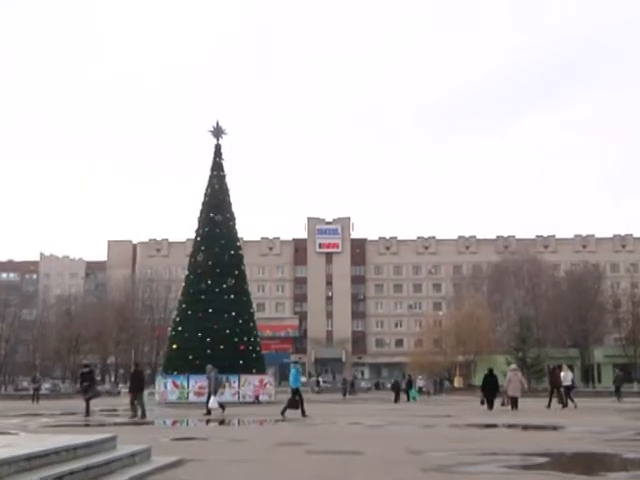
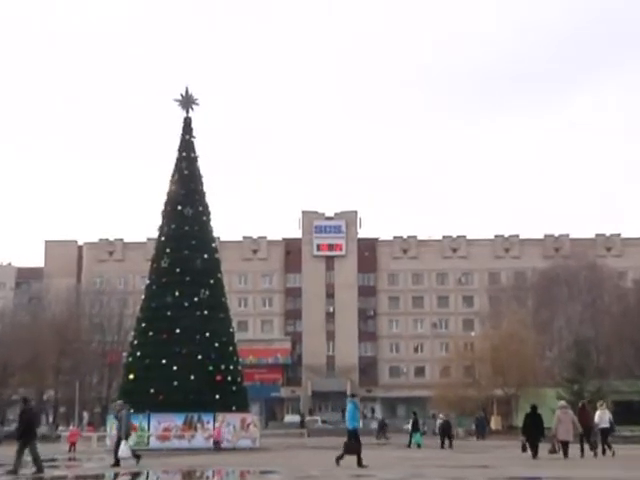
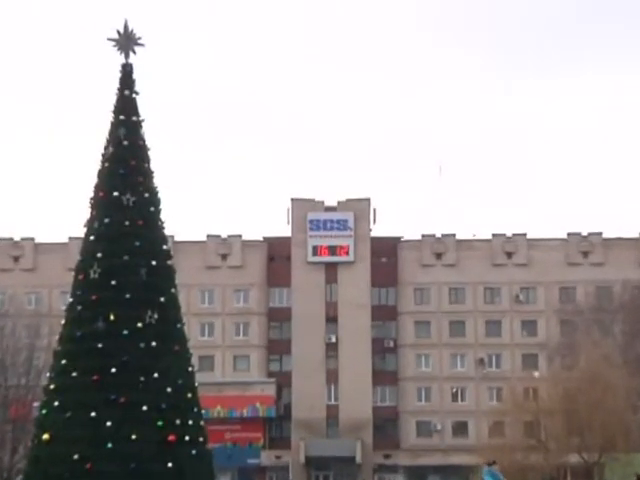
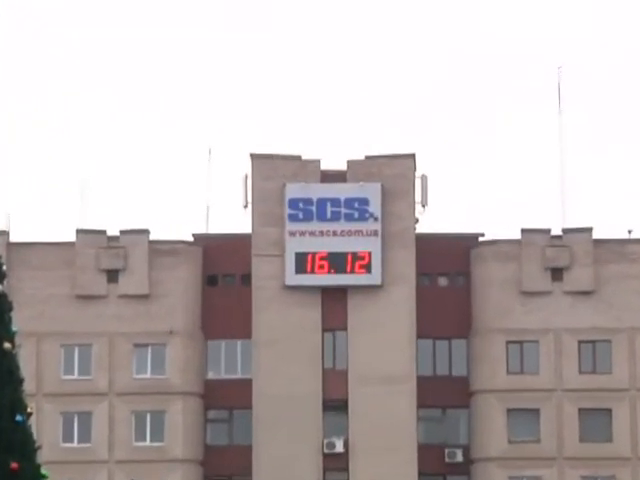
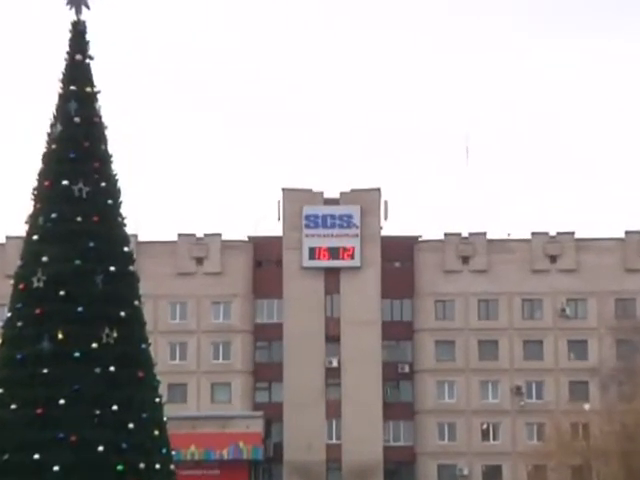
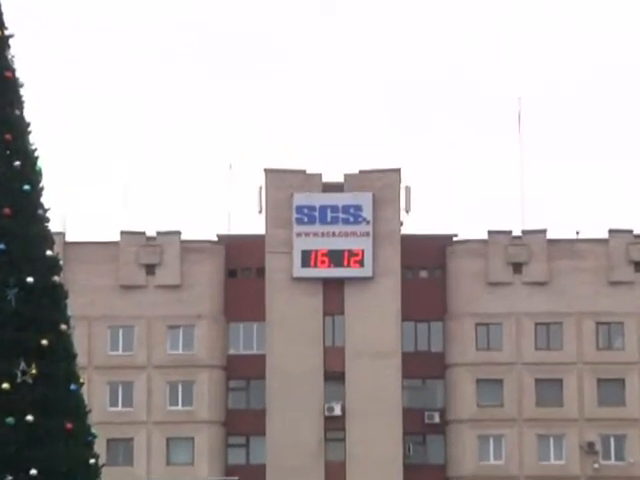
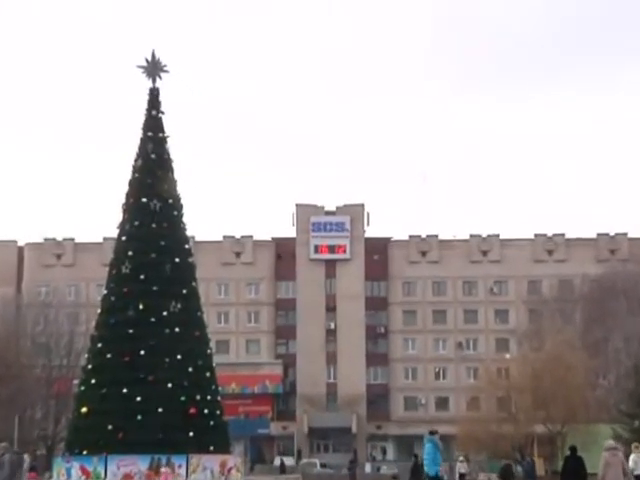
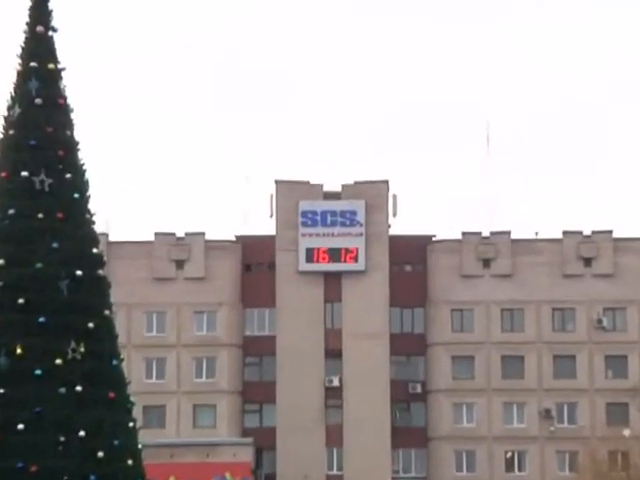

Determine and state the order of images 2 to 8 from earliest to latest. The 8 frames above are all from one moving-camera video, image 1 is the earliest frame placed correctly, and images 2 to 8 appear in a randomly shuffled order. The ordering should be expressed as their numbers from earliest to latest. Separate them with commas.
2, 7, 3, 5, 8, 6, 4
